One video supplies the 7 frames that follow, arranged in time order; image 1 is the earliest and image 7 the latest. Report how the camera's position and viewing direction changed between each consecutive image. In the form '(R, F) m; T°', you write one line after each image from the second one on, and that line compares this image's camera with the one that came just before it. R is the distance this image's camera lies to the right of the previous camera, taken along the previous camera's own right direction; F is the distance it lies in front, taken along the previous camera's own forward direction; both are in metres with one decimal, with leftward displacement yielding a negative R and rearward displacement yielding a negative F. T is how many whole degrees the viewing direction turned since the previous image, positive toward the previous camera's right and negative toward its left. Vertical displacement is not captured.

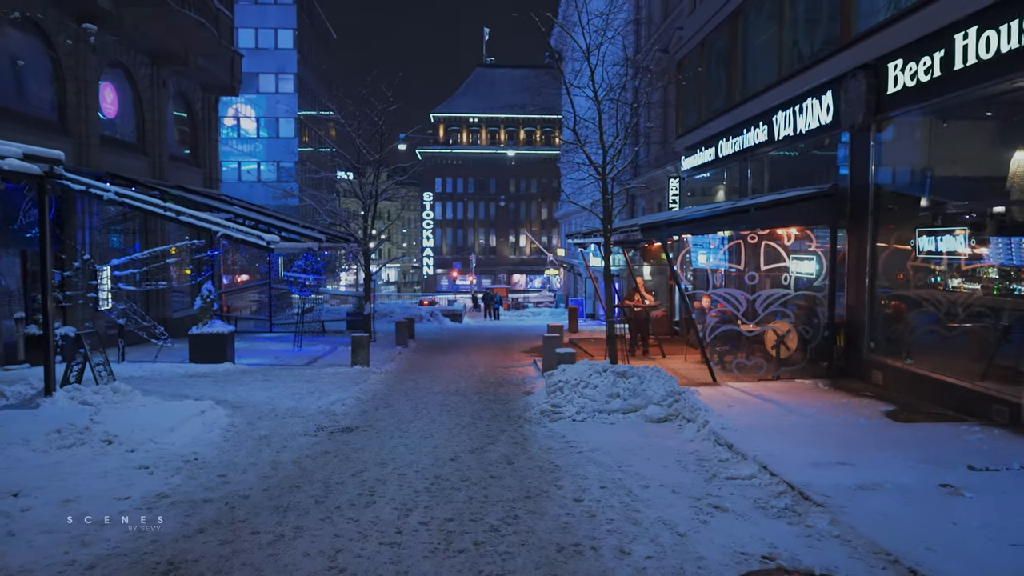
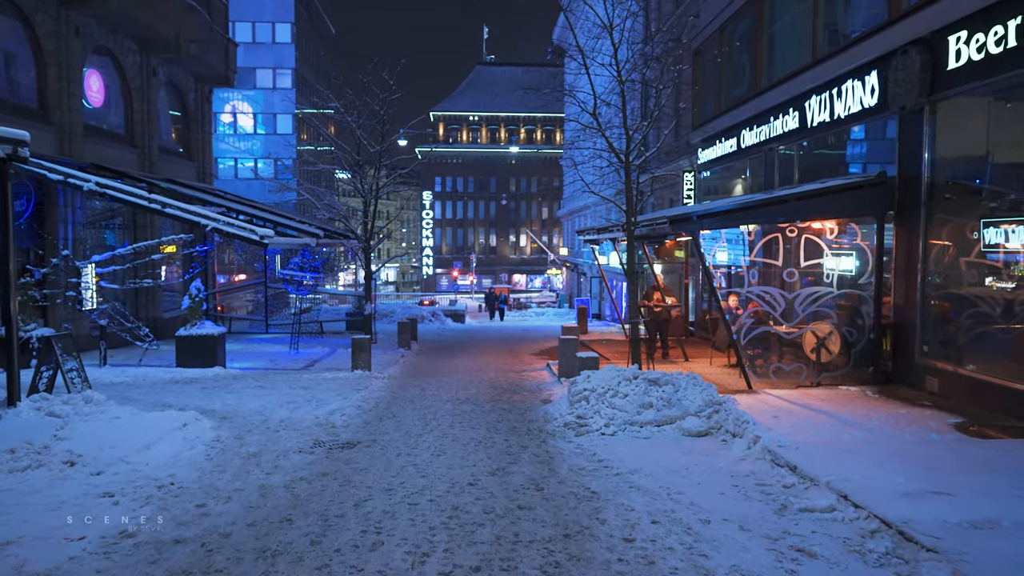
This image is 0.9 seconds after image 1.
(-0.2, +1.1) m; 0°
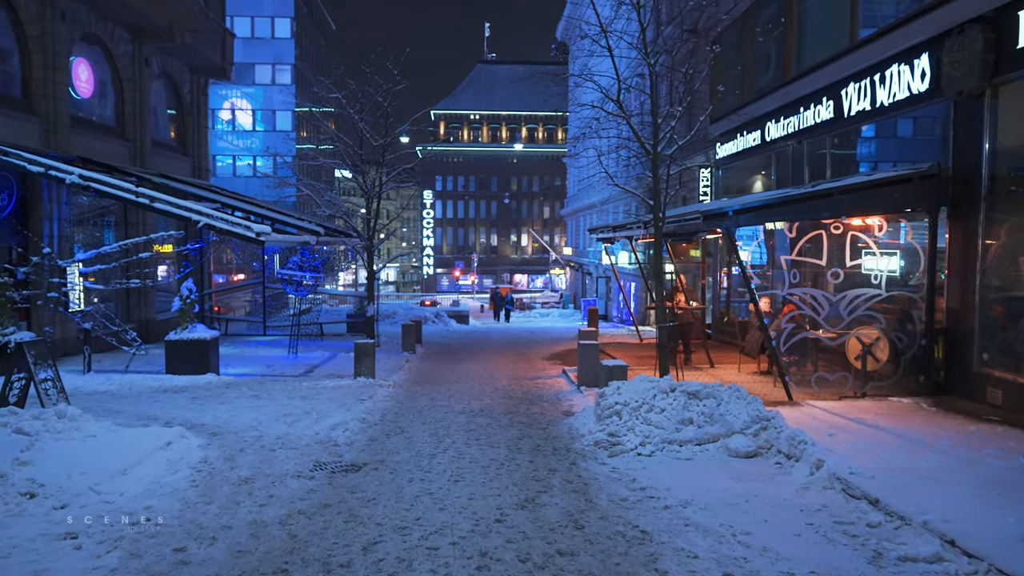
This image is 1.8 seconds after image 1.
(-0.2, +1.0) m; 0°
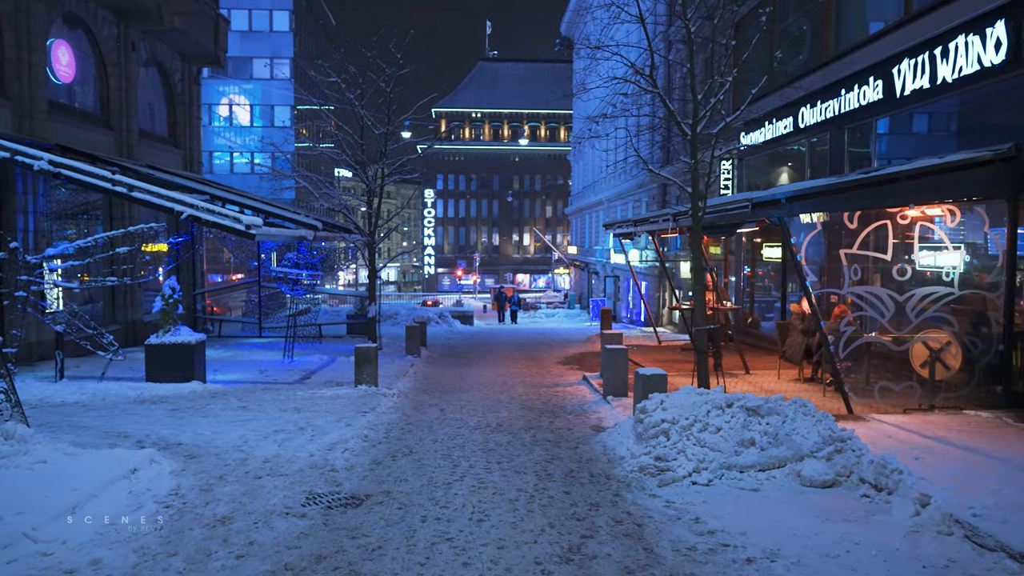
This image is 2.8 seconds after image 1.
(-0.2, +1.3) m; 0°
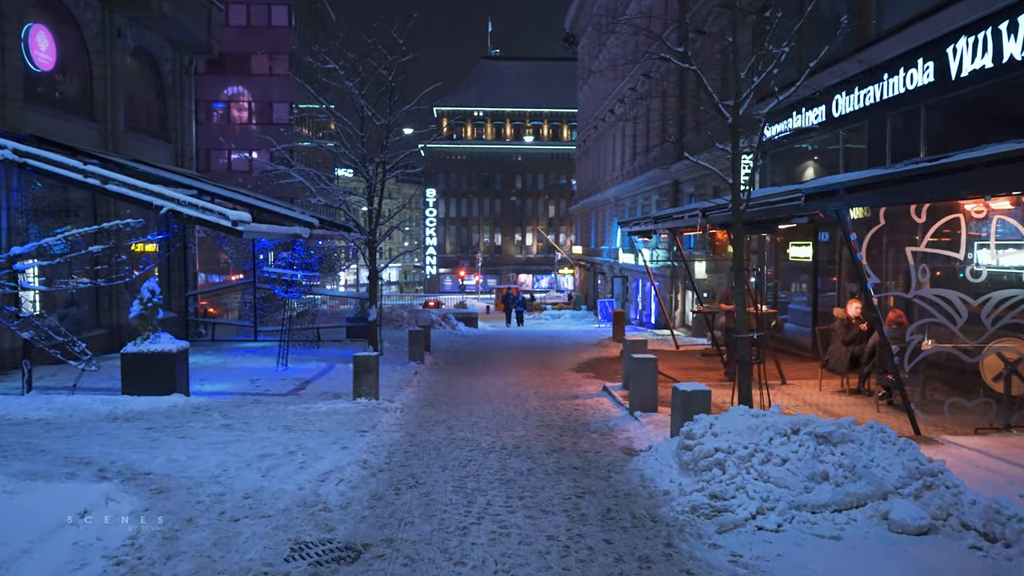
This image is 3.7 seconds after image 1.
(-0.2, +1.2) m; 0°
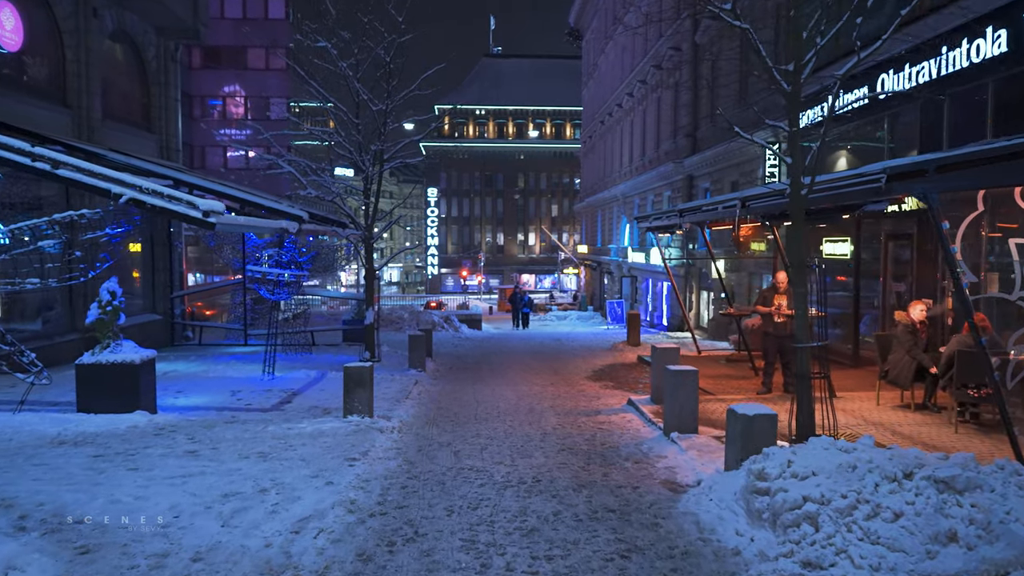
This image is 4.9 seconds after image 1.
(-0.1, +1.4) m; 0°
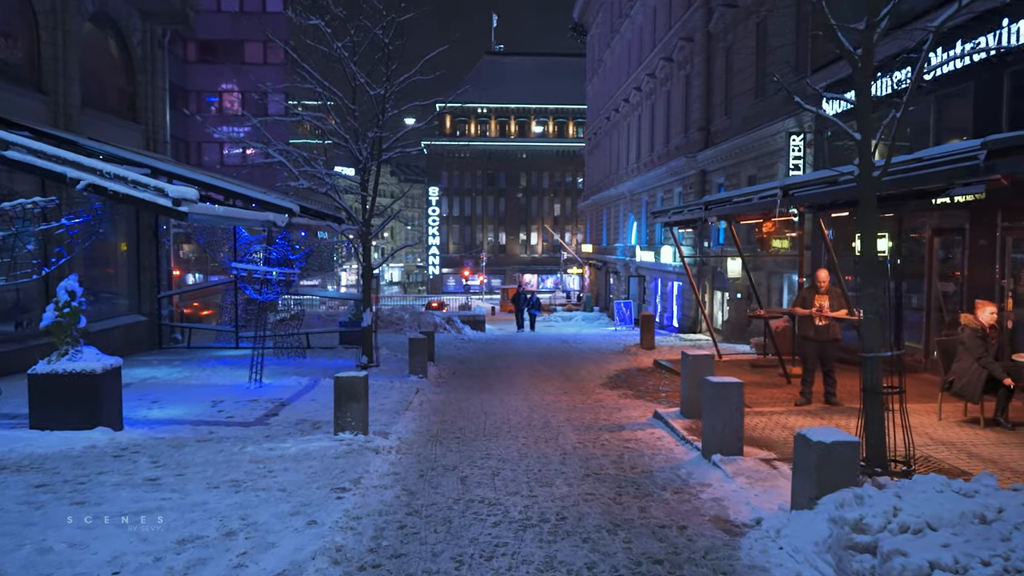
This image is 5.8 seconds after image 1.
(-0.1, +1.2) m; 0°
